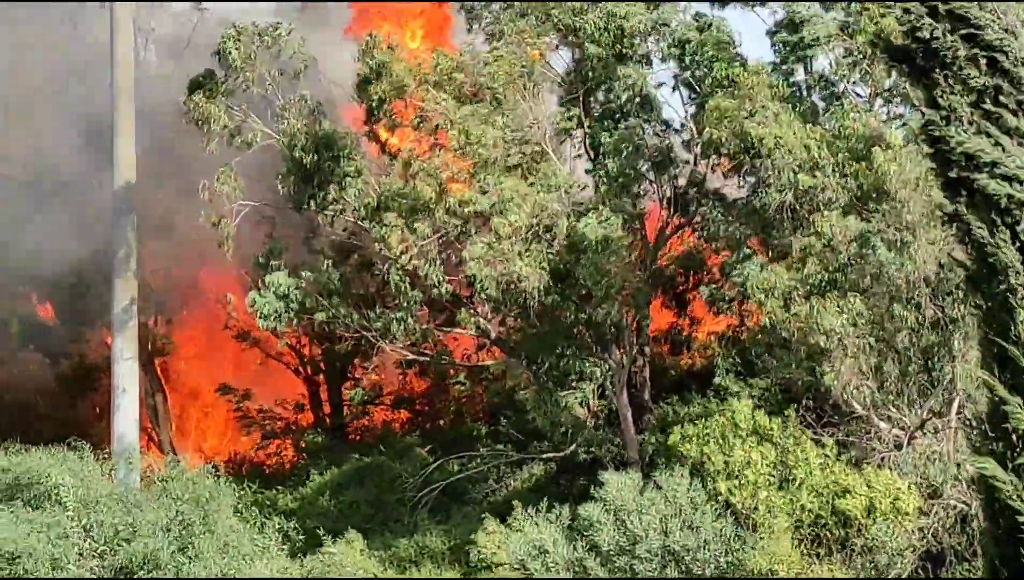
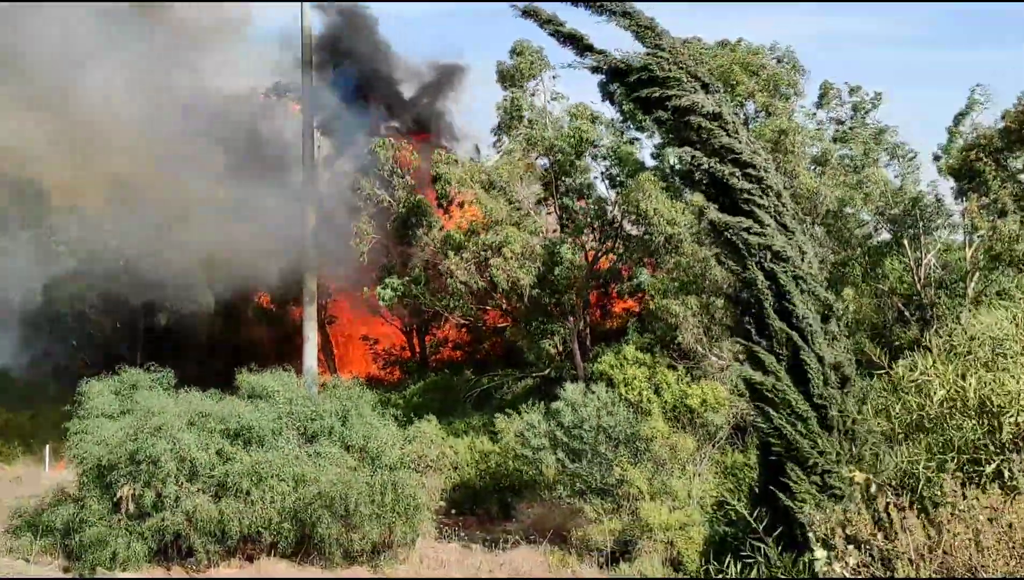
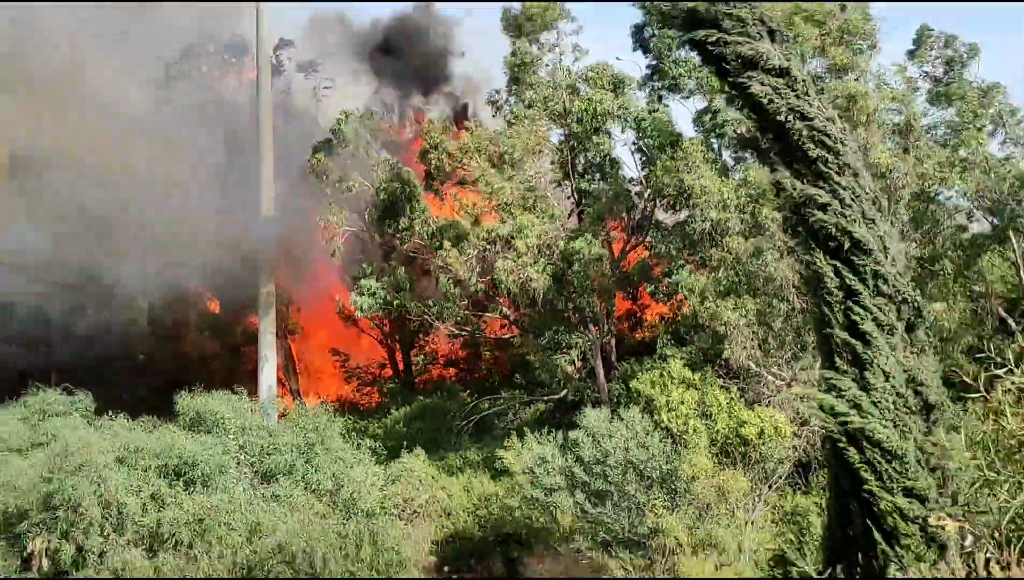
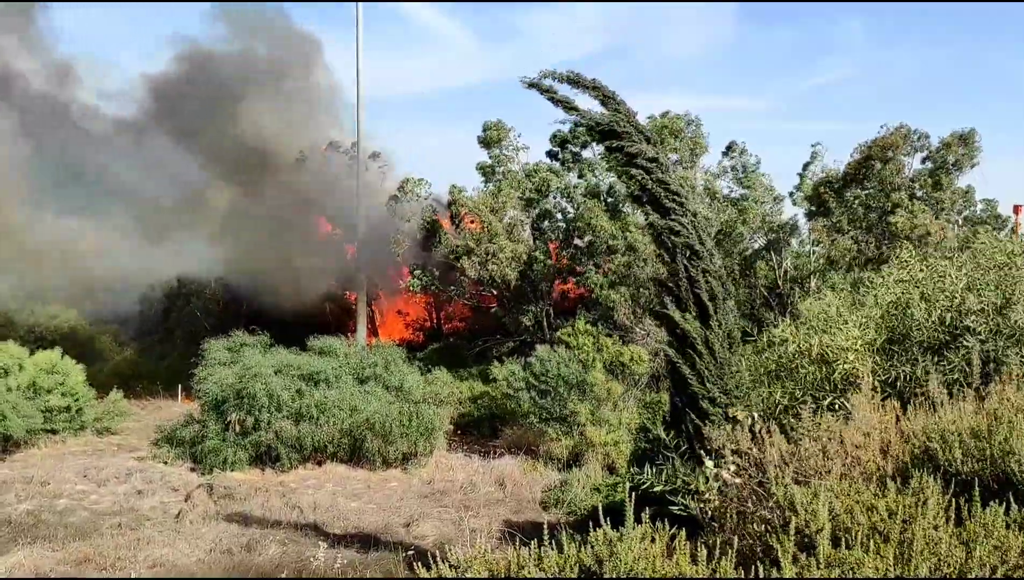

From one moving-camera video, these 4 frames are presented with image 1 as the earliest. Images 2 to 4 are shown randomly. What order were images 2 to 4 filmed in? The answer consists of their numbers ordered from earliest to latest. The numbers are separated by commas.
3, 2, 4
